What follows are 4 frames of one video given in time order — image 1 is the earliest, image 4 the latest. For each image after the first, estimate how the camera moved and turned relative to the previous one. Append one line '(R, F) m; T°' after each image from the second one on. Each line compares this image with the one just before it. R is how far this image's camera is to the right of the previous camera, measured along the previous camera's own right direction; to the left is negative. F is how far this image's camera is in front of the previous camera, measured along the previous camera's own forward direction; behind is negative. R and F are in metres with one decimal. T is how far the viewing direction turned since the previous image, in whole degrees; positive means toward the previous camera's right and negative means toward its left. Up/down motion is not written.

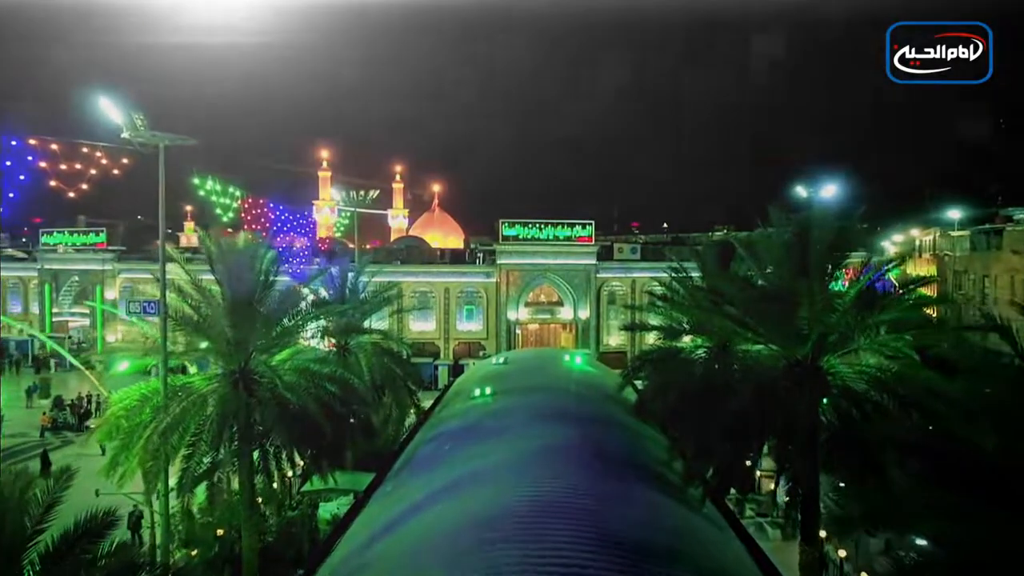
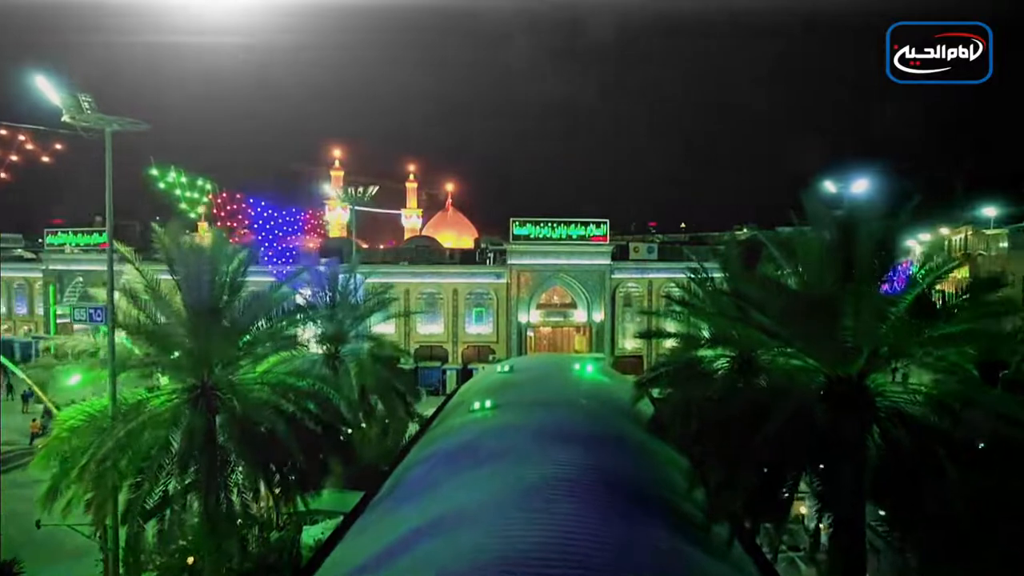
(+0.3, +1.5) m; -1°
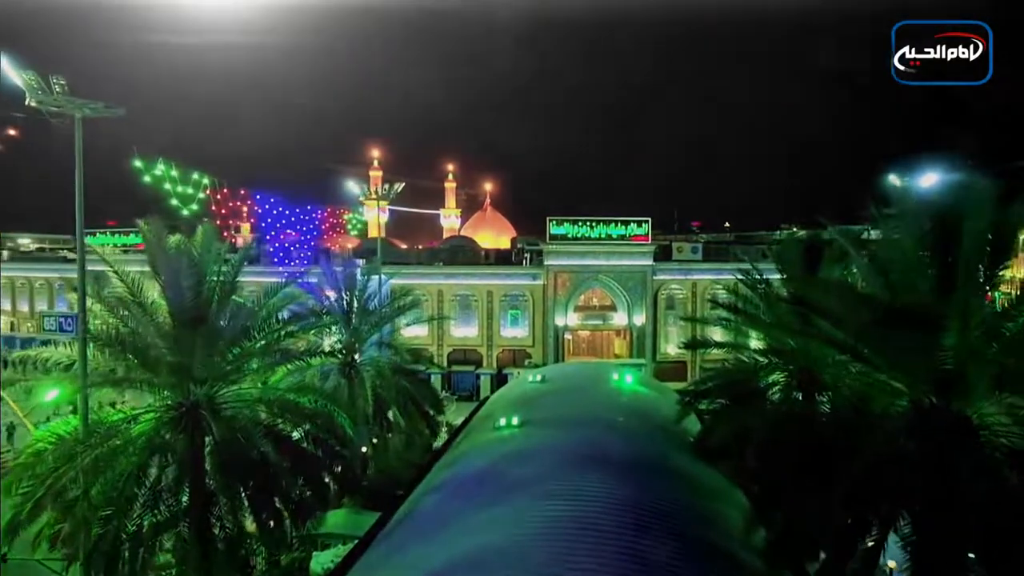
(+0.2, +1.5) m; -3°
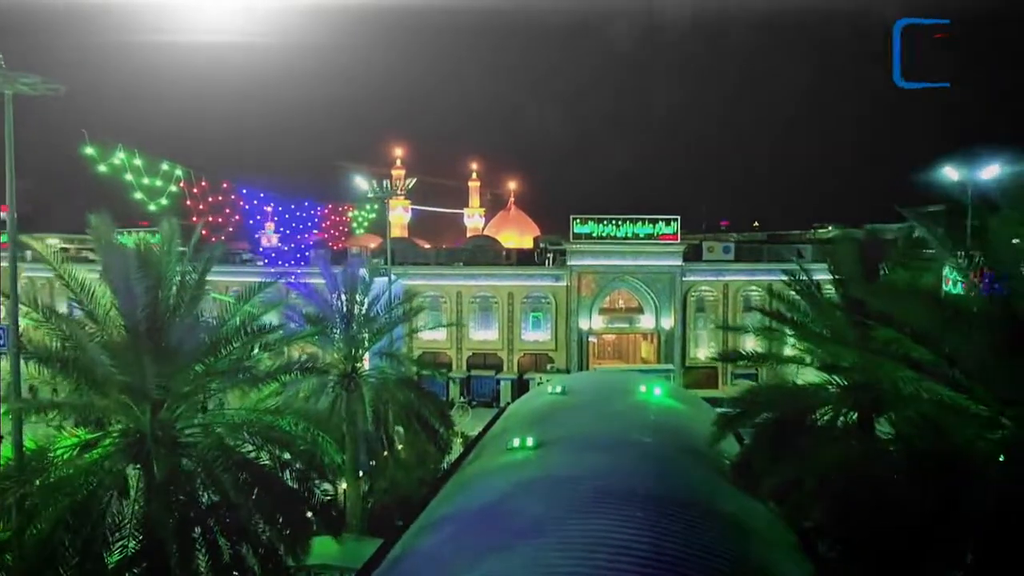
(+0.2, +1.5) m; -2°
